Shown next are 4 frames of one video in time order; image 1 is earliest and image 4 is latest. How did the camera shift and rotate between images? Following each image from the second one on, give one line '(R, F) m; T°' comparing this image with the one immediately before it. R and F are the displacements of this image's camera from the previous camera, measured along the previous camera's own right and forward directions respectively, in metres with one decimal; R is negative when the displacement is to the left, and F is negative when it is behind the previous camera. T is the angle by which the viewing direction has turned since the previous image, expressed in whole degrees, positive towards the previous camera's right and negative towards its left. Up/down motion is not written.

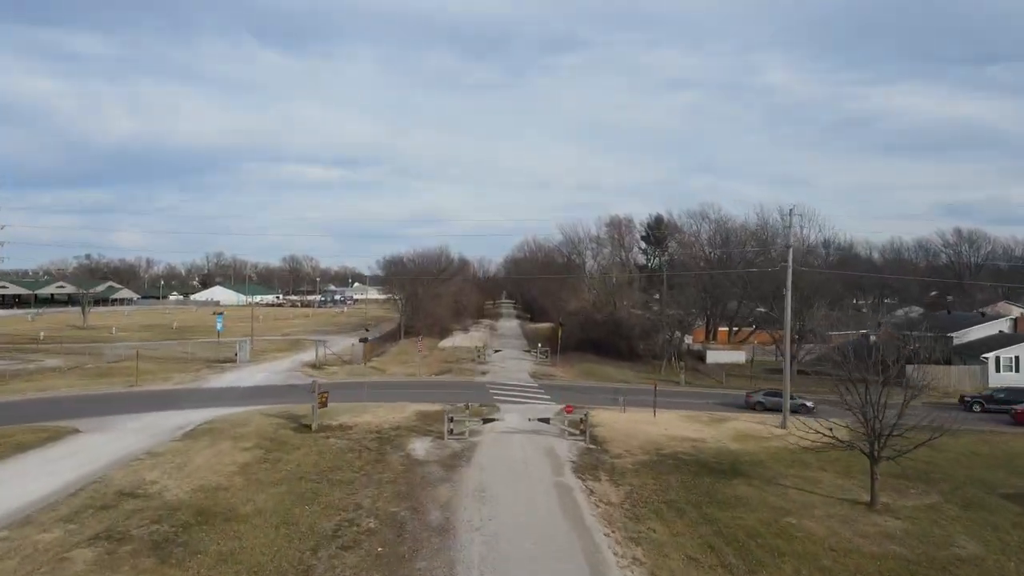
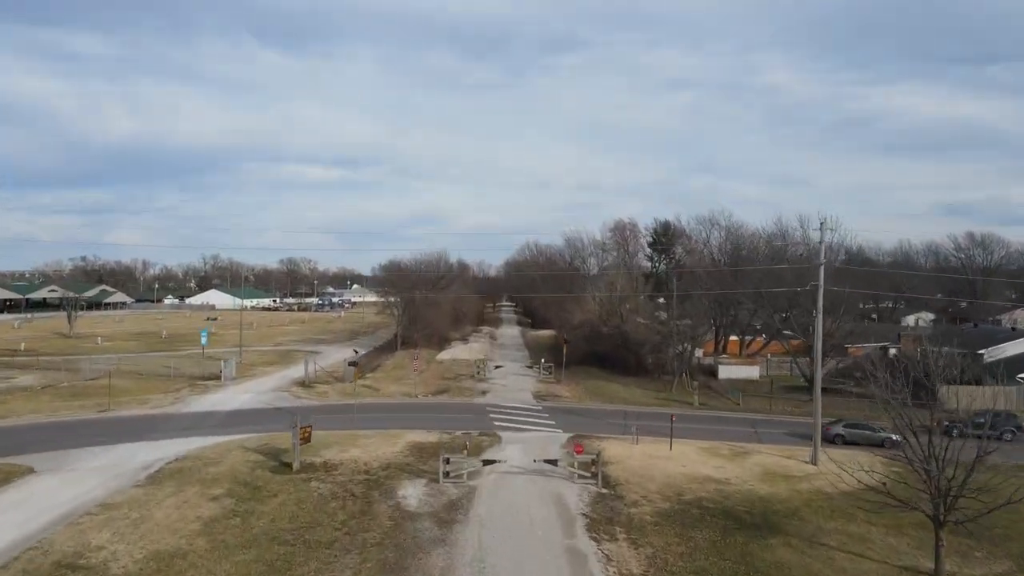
(0.0, +1.4) m; 0°
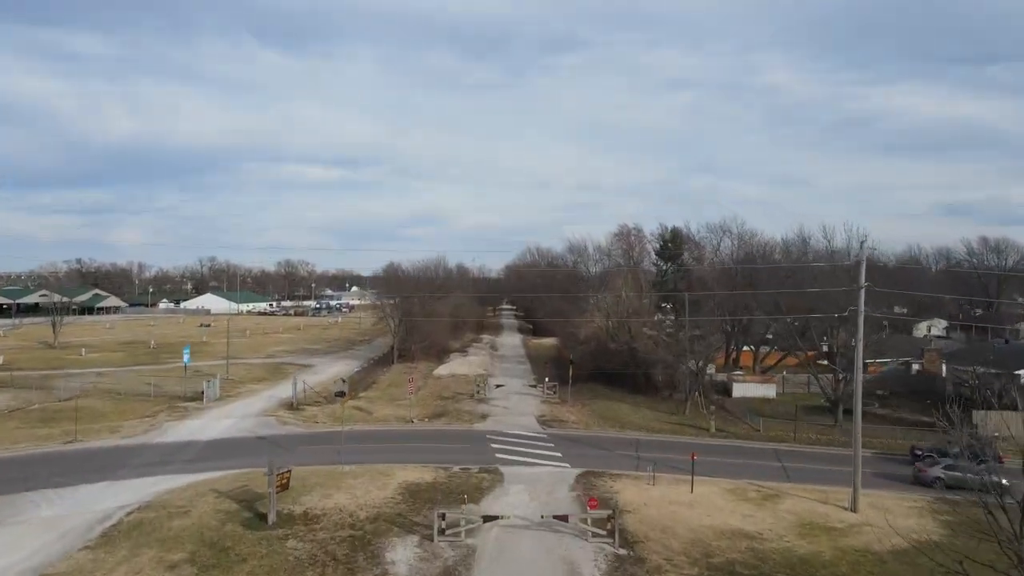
(-0.1, +1.4) m; 0°
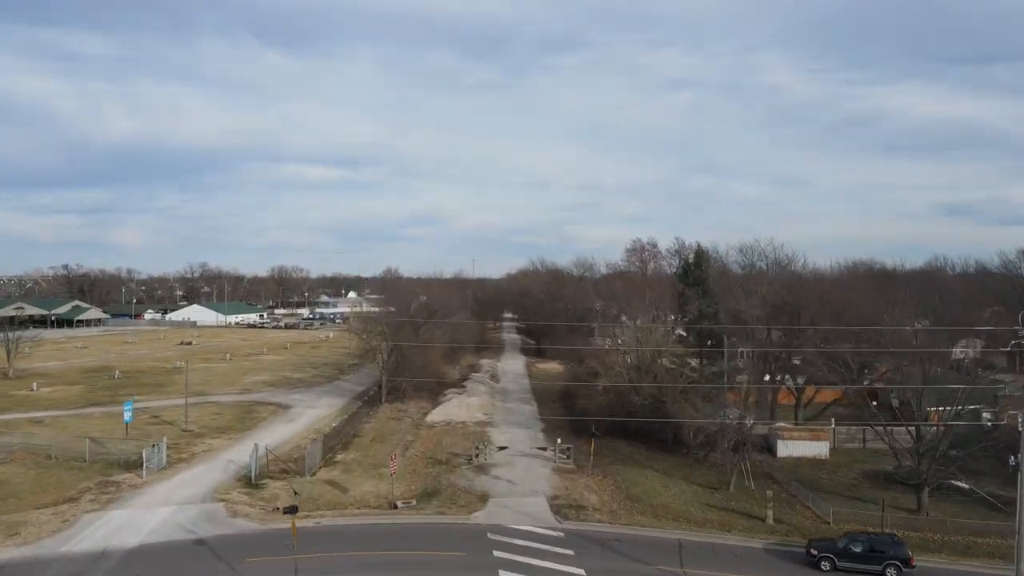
(-0.1, +3.7) m; 0°
